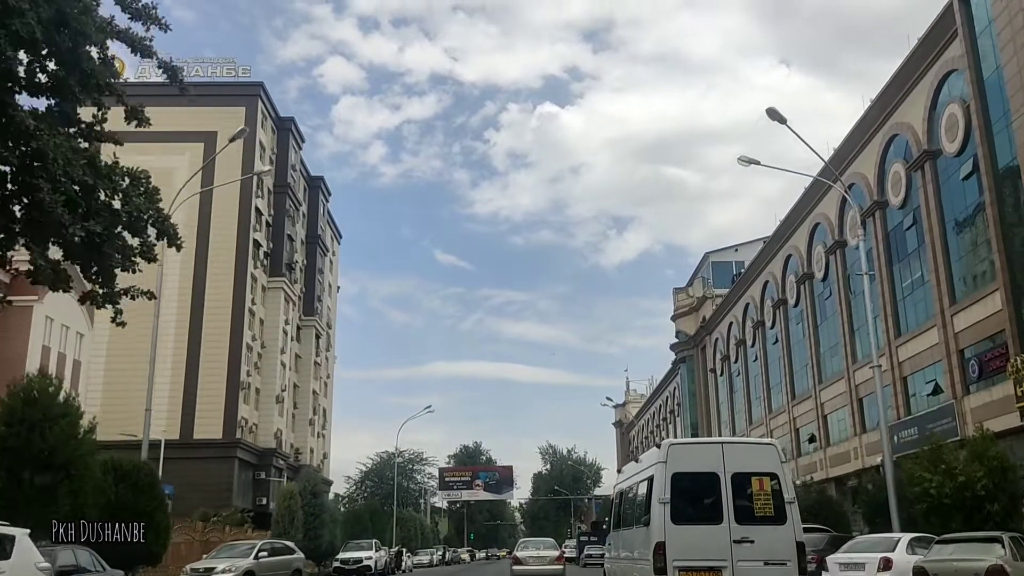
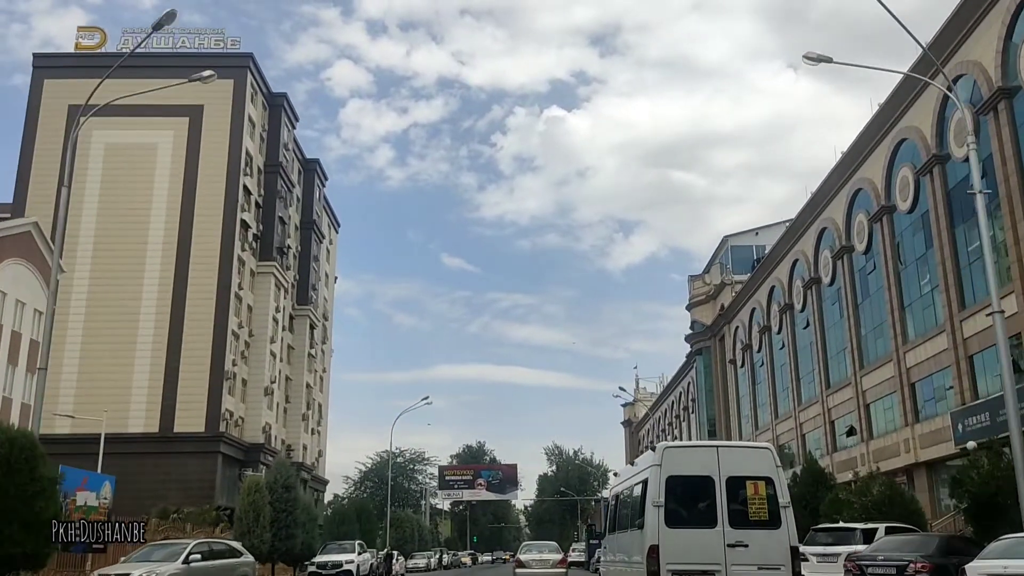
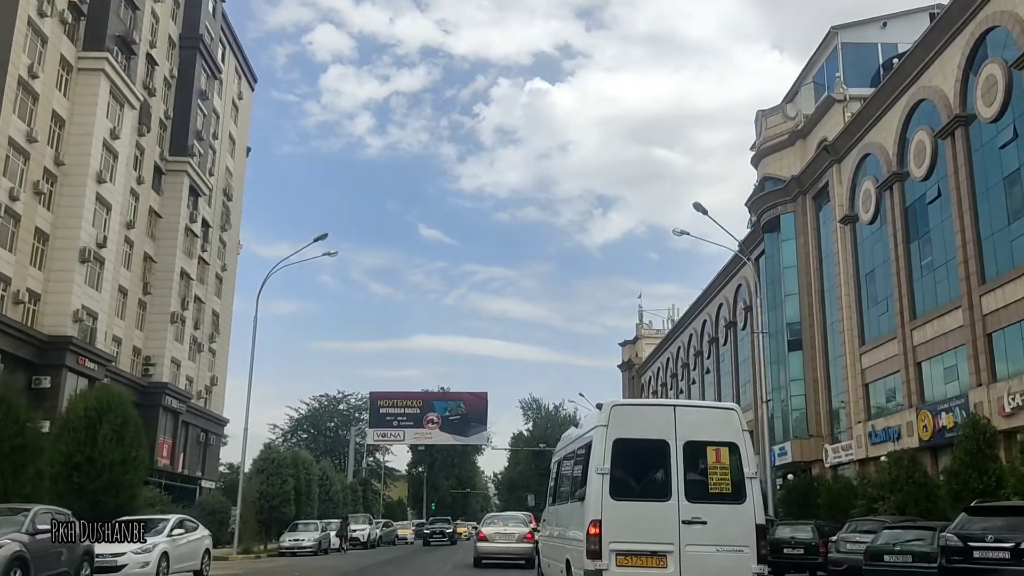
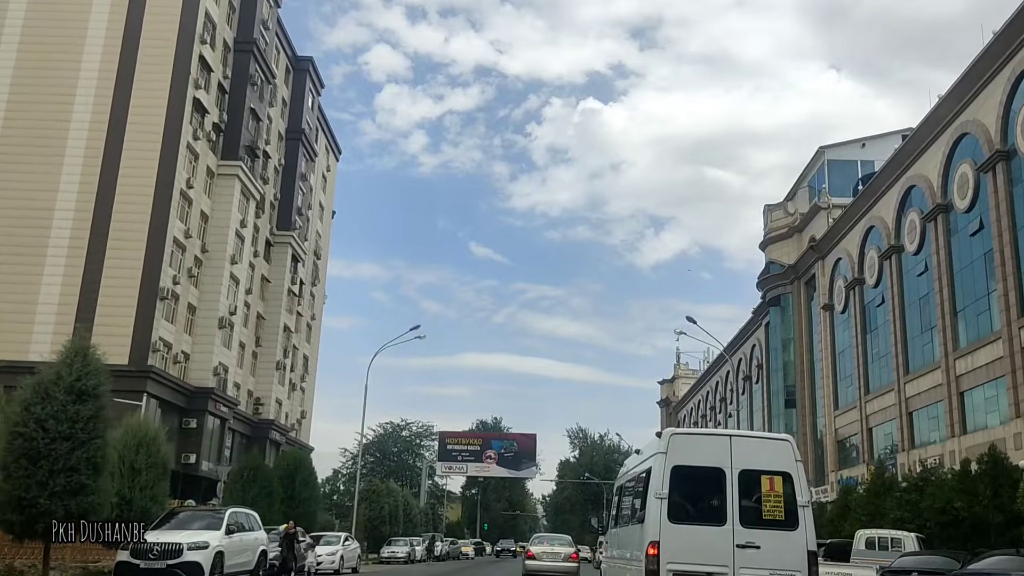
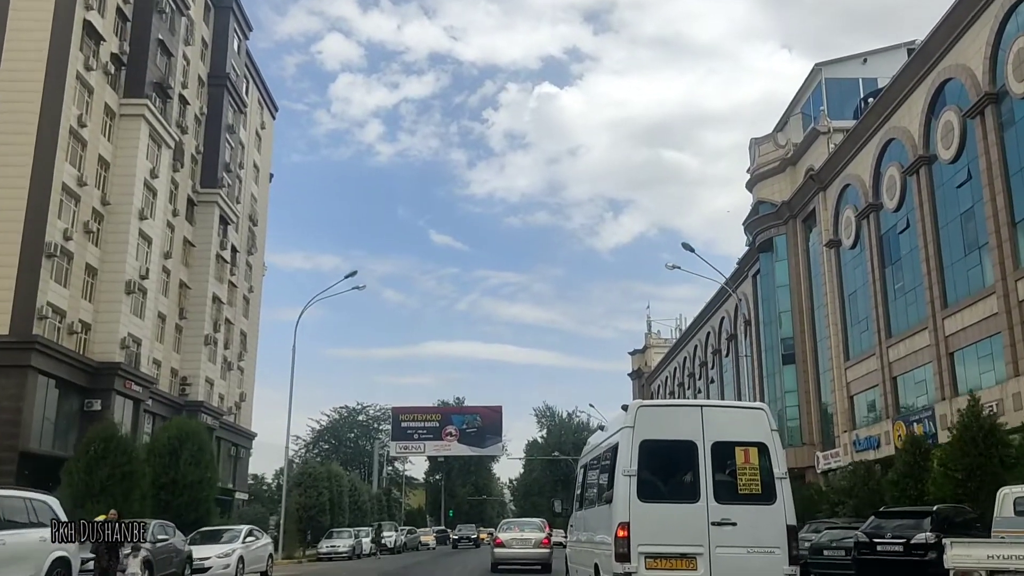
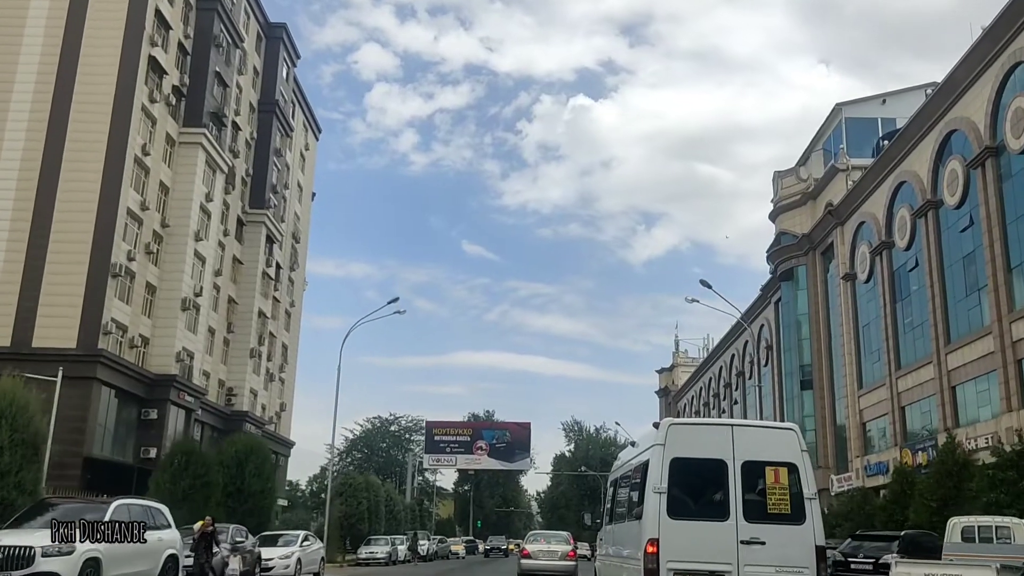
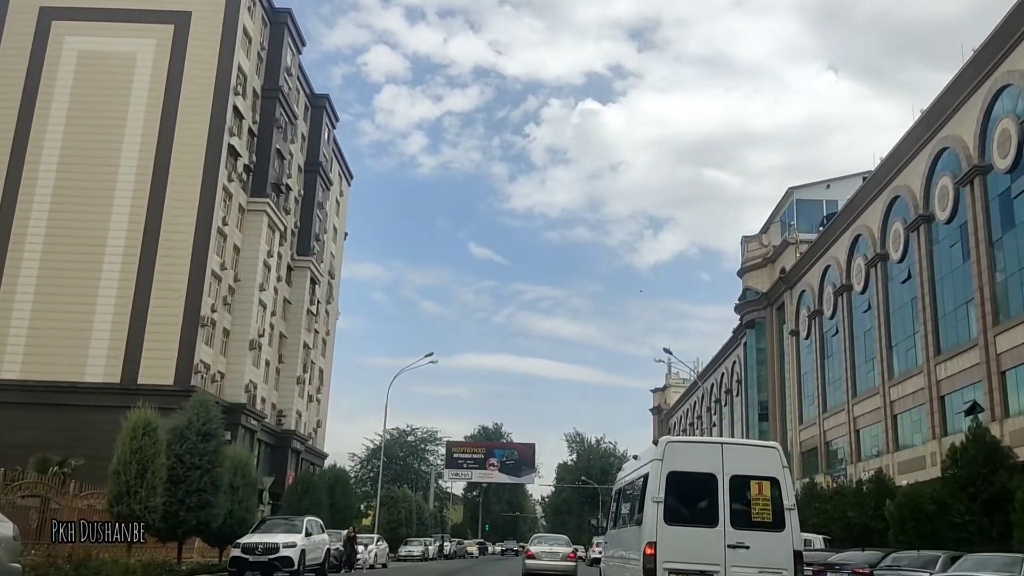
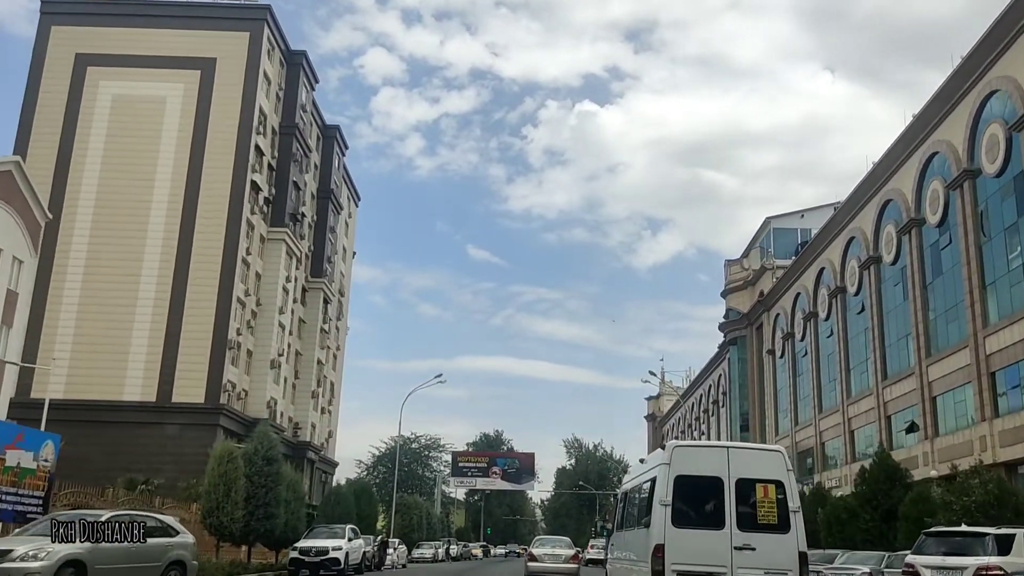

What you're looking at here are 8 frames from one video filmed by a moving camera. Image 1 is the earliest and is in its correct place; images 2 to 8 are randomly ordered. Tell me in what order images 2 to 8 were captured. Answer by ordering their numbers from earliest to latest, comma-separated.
2, 8, 7, 4, 6, 5, 3
